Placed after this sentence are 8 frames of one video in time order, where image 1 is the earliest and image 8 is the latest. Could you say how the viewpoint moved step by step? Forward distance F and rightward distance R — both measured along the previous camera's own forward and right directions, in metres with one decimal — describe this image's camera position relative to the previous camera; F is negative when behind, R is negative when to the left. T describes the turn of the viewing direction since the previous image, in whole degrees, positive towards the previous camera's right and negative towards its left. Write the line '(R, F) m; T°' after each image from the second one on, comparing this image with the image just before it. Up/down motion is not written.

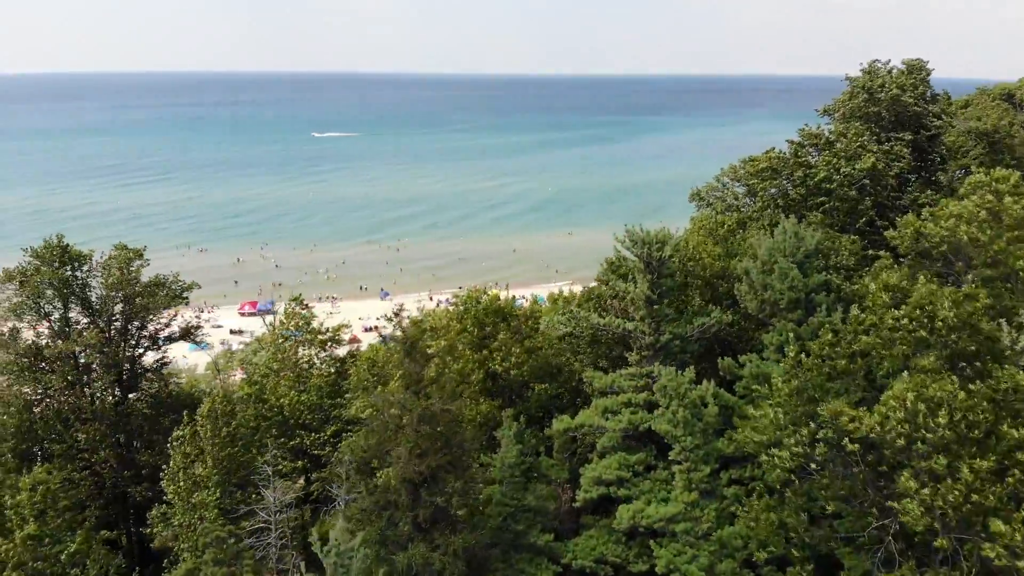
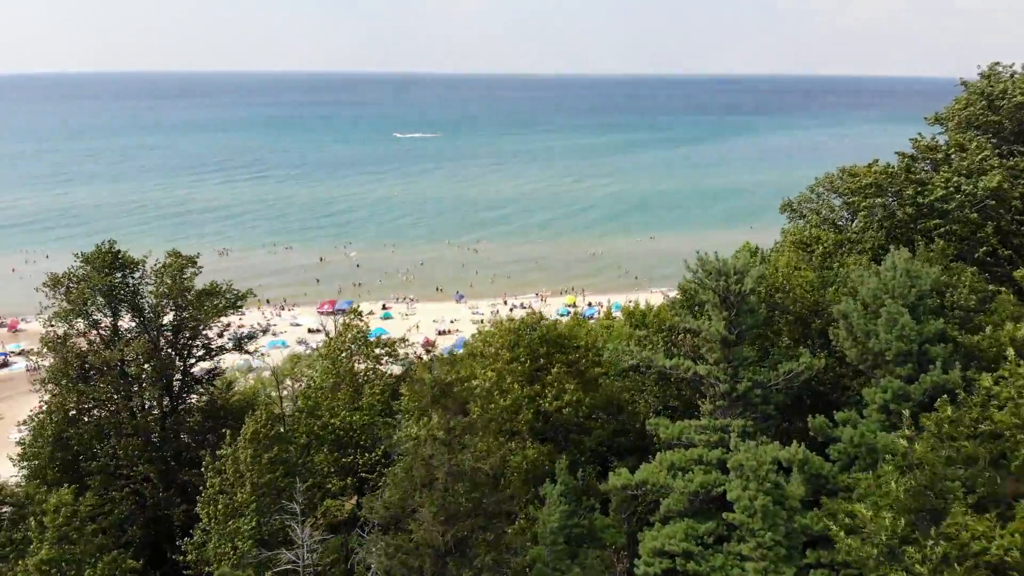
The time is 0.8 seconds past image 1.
(+0.3, +1.2) m; -6°
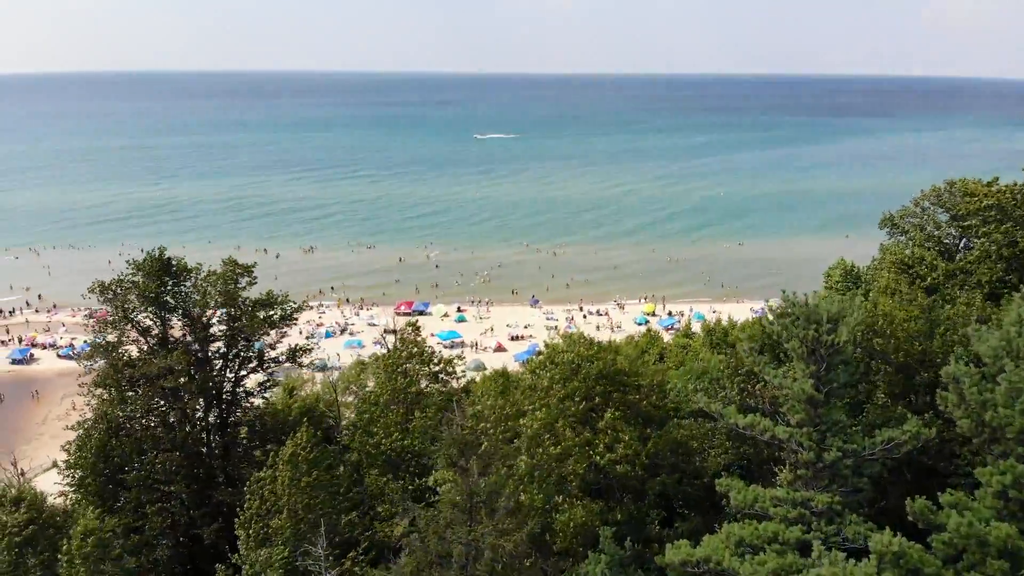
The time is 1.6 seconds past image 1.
(+0.3, +1.1) m; -6°
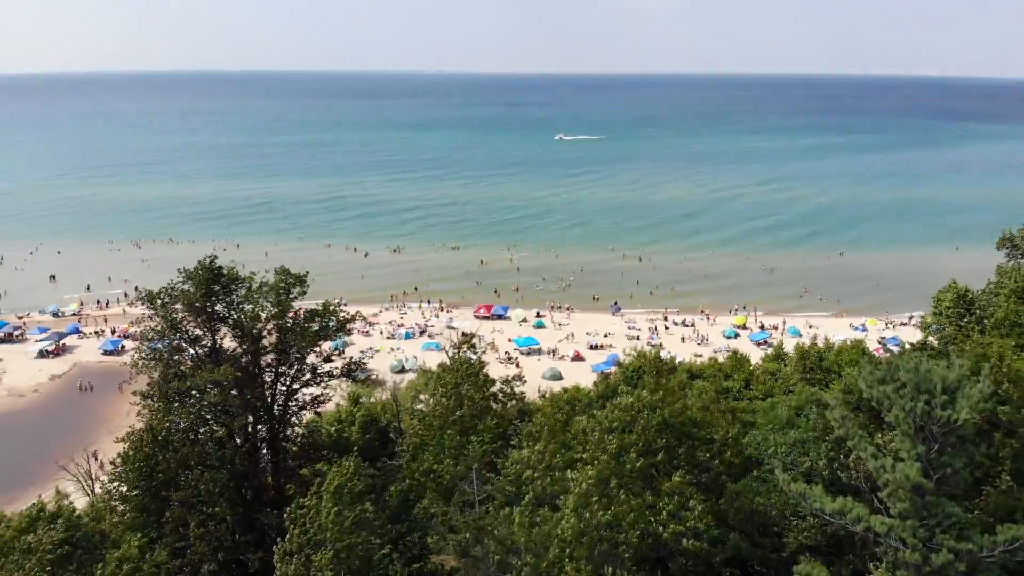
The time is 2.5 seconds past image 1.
(+0.4, +1.2) m; -6°
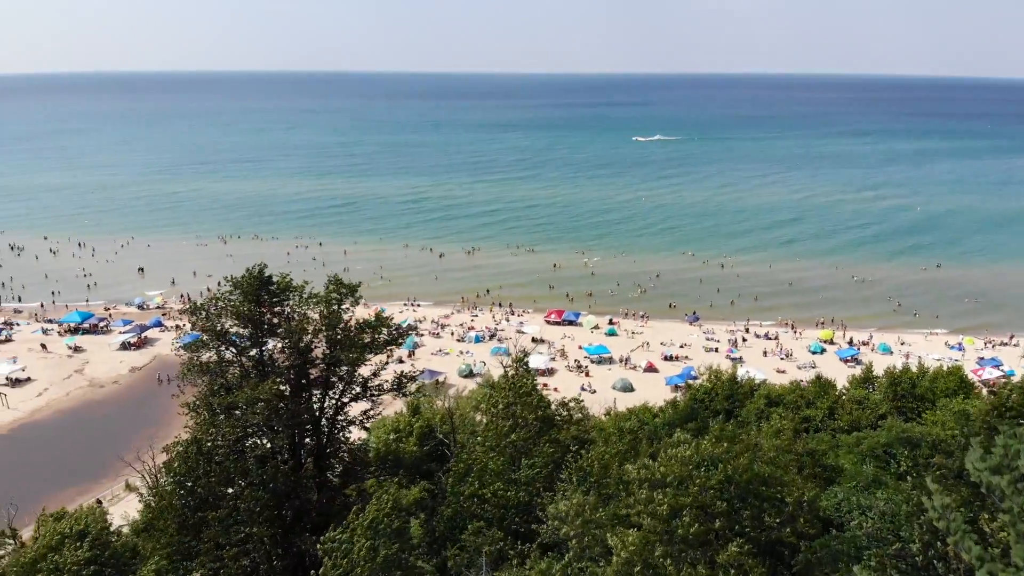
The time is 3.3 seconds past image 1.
(+0.3, +0.9) m; -5°
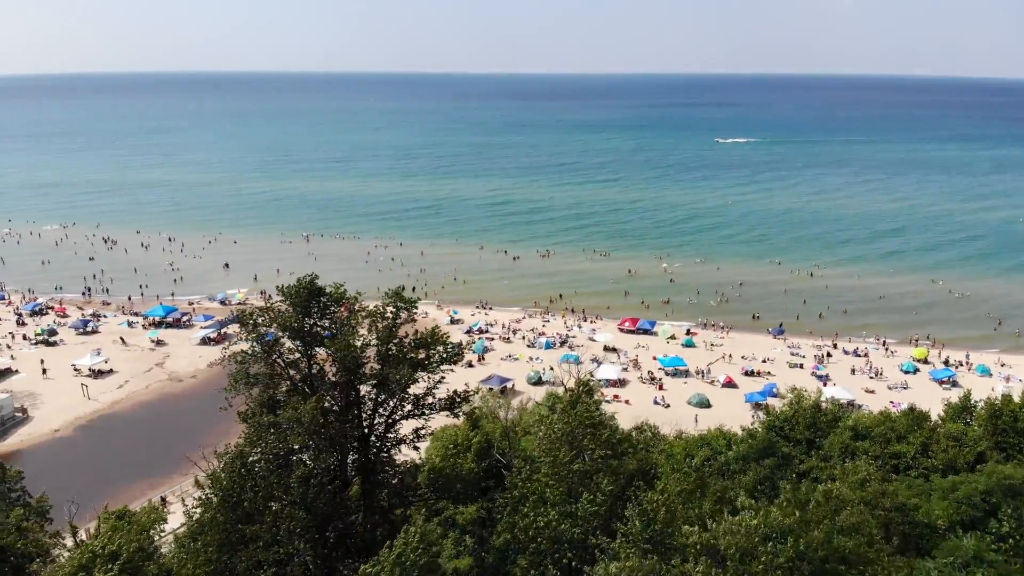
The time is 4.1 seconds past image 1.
(+0.3, +0.8) m; -5°
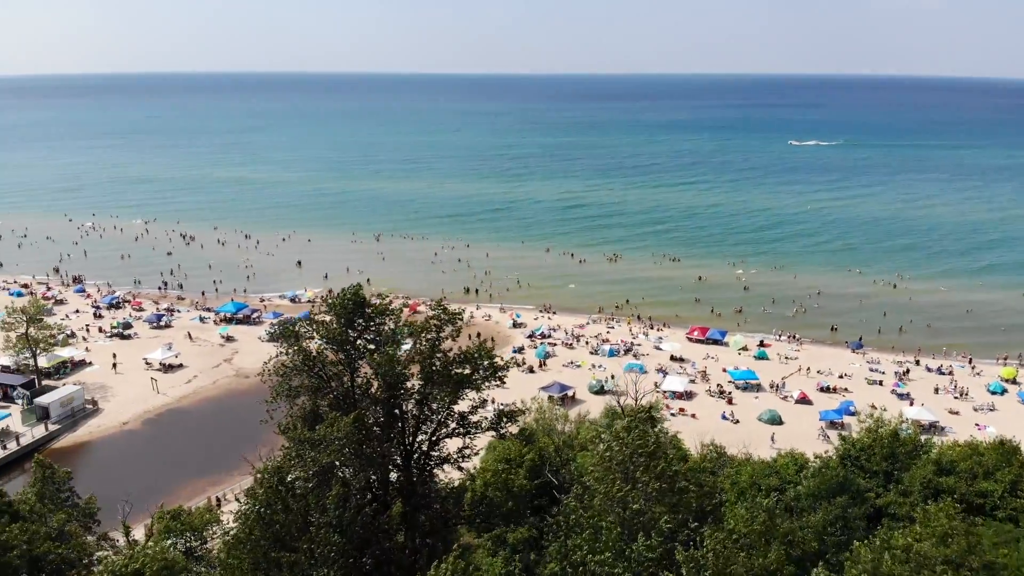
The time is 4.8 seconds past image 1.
(+0.3, +0.7) m; -5°
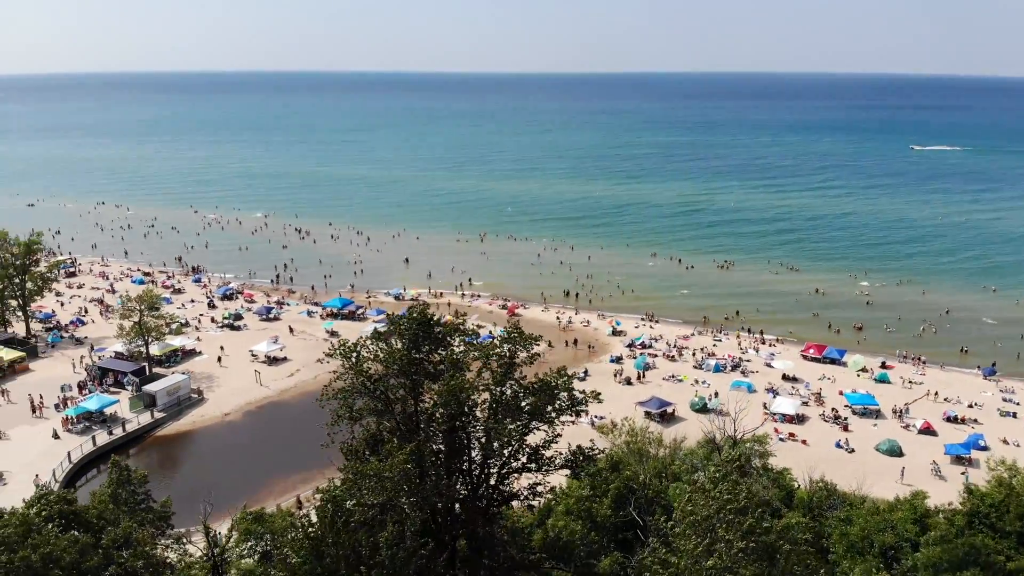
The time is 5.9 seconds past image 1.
(+0.4, +1.0) m; -8°
